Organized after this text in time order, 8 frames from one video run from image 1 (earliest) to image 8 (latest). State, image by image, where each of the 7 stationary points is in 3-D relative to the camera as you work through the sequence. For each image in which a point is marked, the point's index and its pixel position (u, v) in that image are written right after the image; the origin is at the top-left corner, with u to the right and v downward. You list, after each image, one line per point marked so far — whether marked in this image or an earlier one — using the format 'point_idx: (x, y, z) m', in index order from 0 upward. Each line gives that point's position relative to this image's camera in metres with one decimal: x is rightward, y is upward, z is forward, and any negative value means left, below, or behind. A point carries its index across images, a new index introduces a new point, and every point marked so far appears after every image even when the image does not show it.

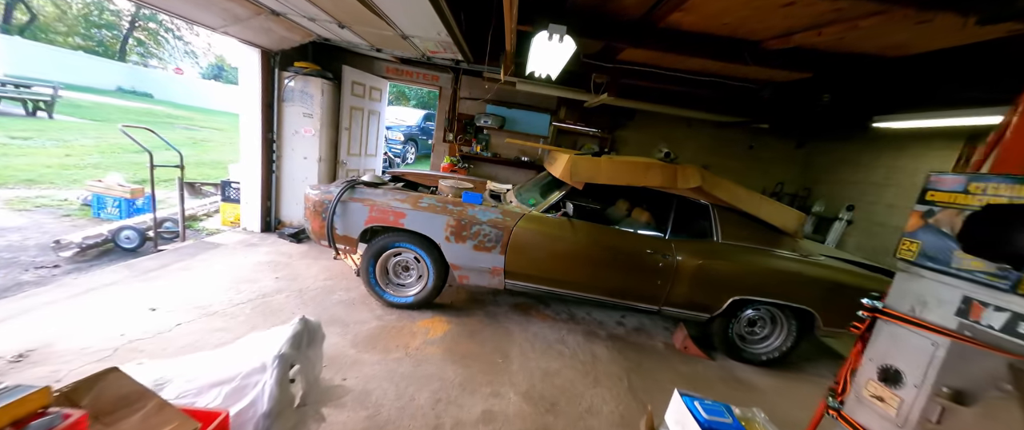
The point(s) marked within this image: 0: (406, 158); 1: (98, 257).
0: (-3.0, +1.6, +9.3) m
1: (-3.6, -0.4, +2.9) m
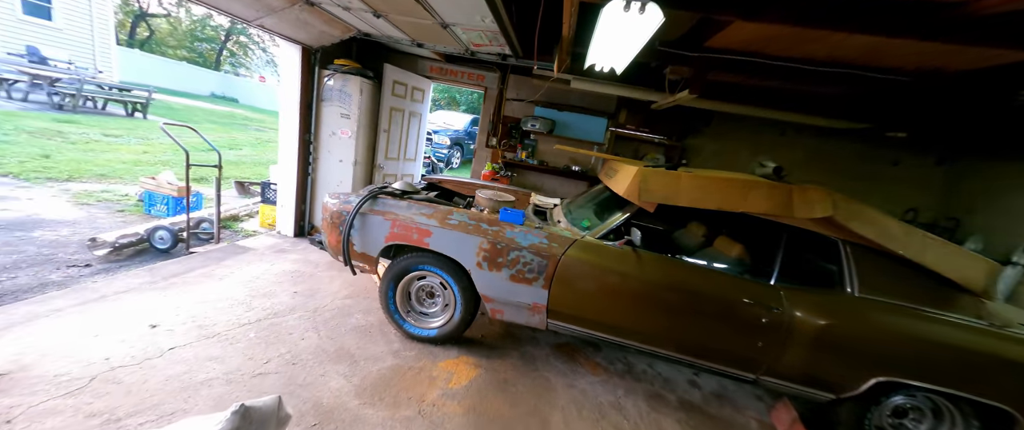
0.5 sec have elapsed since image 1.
0: (-1.7, +1.4, +9.2) m
1: (-3.2, -0.4, +2.8) m
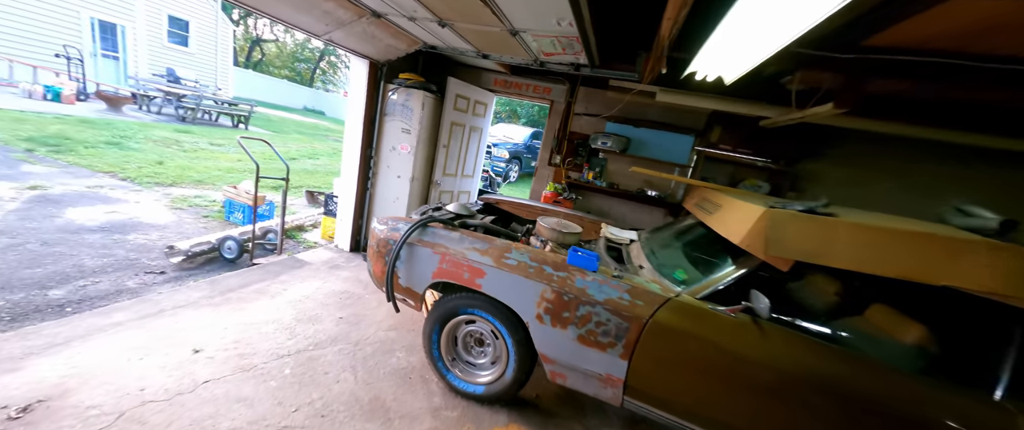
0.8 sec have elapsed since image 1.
0: (-0.1, +1.0, +9.0) m
1: (-2.7, -0.4, +2.9) m
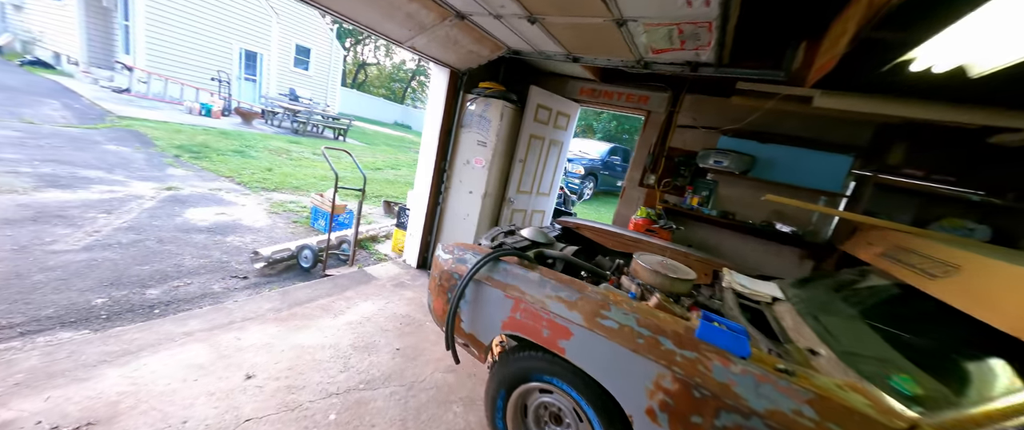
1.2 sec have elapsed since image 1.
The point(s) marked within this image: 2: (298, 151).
0: (+1.8, +0.5, +8.4) m
1: (-2.1, -0.5, +2.9) m
2: (-5.2, +1.5, +8.0) m
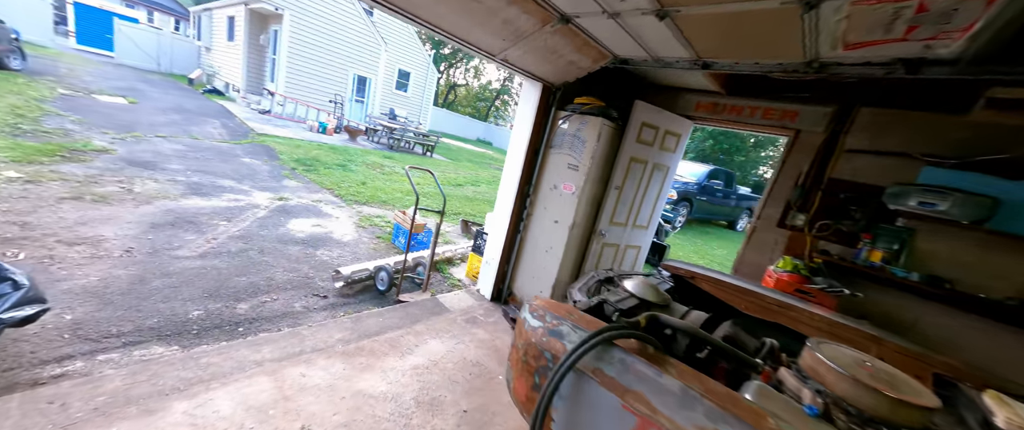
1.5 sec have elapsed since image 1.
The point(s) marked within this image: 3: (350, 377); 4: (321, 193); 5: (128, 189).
0: (+3.7, -0.1, +7.4) m
1: (-1.3, -0.7, +2.9) m
2: (-3.1, +1.3, +8.6) m
3: (-0.9, -0.9, +1.9) m
4: (-3.1, +0.4, +5.4) m
5: (-4.5, +0.3, +3.9) m
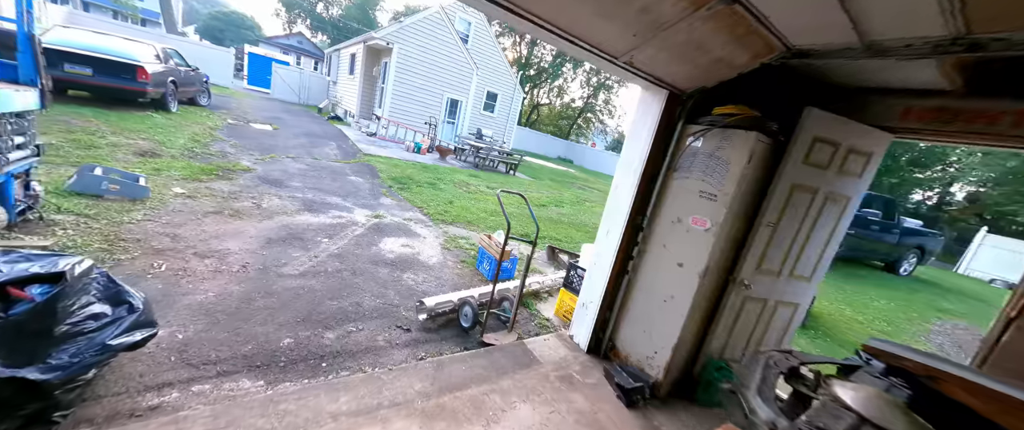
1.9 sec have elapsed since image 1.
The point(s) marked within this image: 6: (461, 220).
0: (+5.4, -0.8, +5.9) m
1: (-0.6, -0.9, +2.6) m
2: (-0.9, +0.8, +8.7) m
3: (-0.4, -1.1, +1.5) m
4: (-1.7, +0.1, +5.6) m
5: (-3.4, +0.1, +4.4) m
6: (-0.8, -0.1, +5.6) m
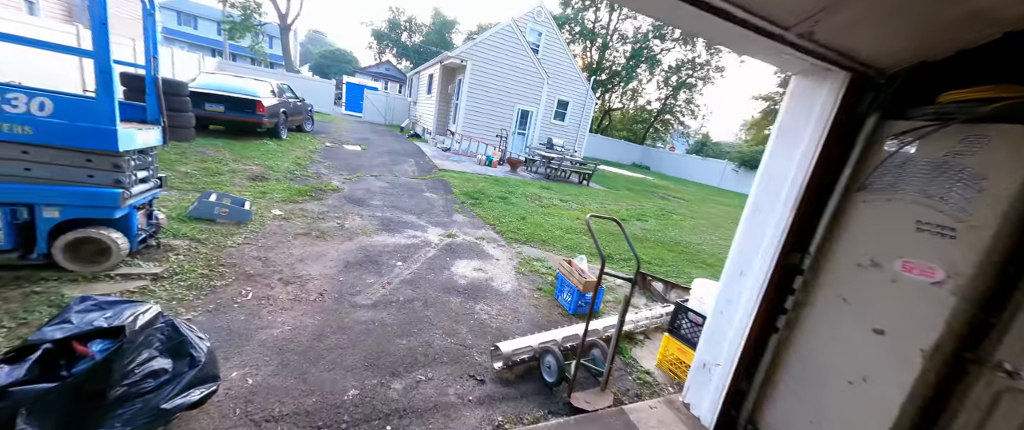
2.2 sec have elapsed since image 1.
0: (+6.5, -1.0, +4.2) m
1: (0.0, -1.1, +2.2) m
2: (+0.9, +0.4, +8.2) m
3: (0.0, -1.3, +1.1) m
4: (-0.4, -0.2, +5.3) m
5: (-2.3, -0.1, +4.6) m
6: (+0.4, -0.4, +5.2) m
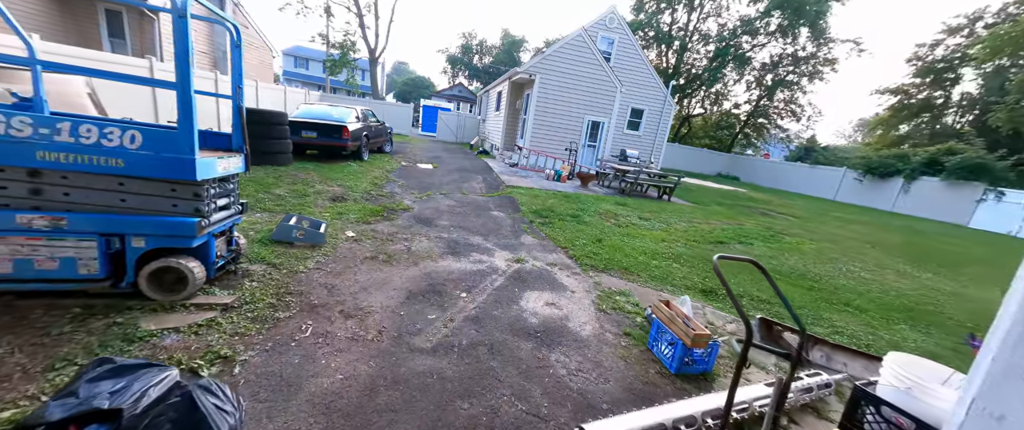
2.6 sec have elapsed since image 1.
0: (+7.3, -1.3, +2.3) m
1: (+0.5, -1.3, +1.6) m
2: (+2.5, 0.0, +7.4) m
3: (+0.2, -1.4, +0.5) m
4: (+0.6, -0.6, +4.8) m
5: (-1.4, -0.4, +4.4) m
6: (+1.4, -0.7, +4.5) m
